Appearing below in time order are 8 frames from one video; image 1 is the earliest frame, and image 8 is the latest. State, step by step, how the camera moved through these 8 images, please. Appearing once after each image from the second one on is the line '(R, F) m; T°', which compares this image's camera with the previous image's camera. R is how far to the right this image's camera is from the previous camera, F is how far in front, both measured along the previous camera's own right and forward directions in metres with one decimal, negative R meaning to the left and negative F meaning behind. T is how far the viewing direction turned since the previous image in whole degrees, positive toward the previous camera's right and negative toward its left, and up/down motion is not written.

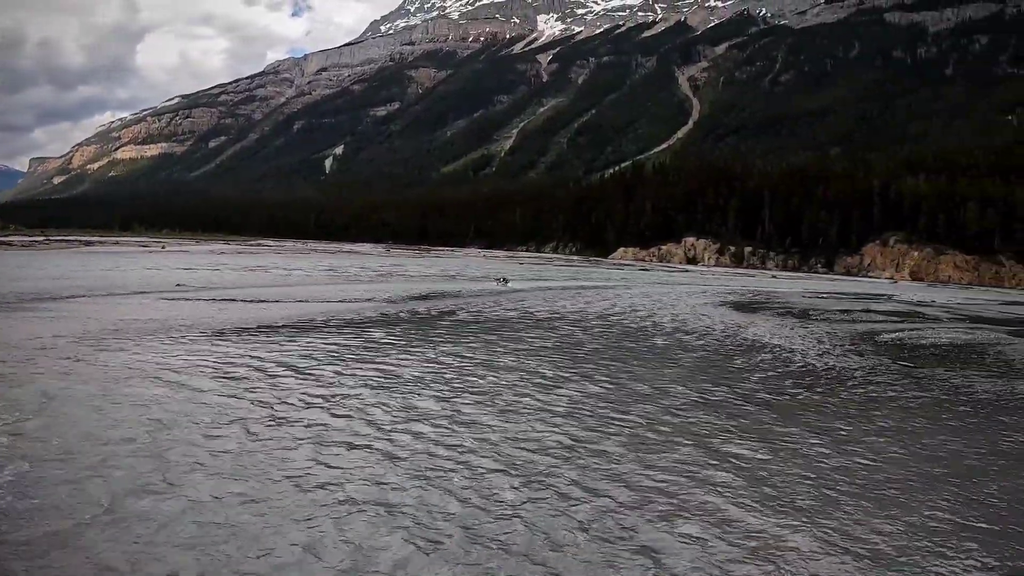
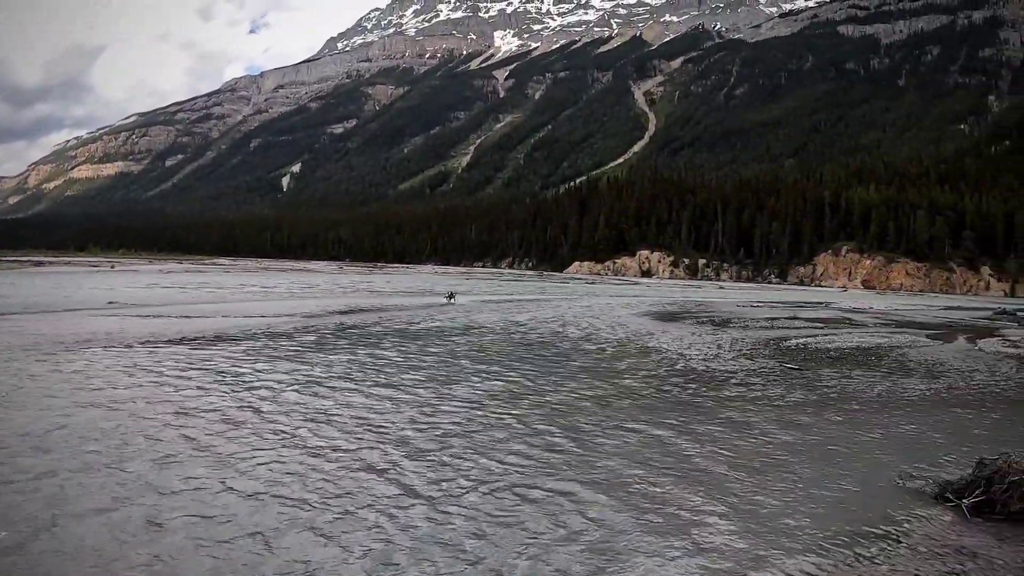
(+1.6, +0.3) m; +2°
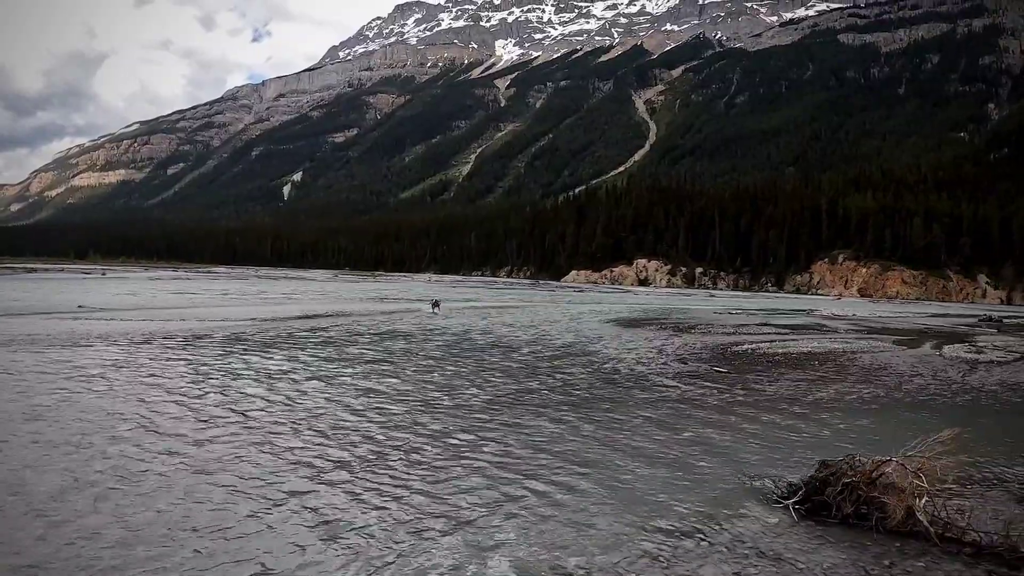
(+1.3, 0.0) m; -1°
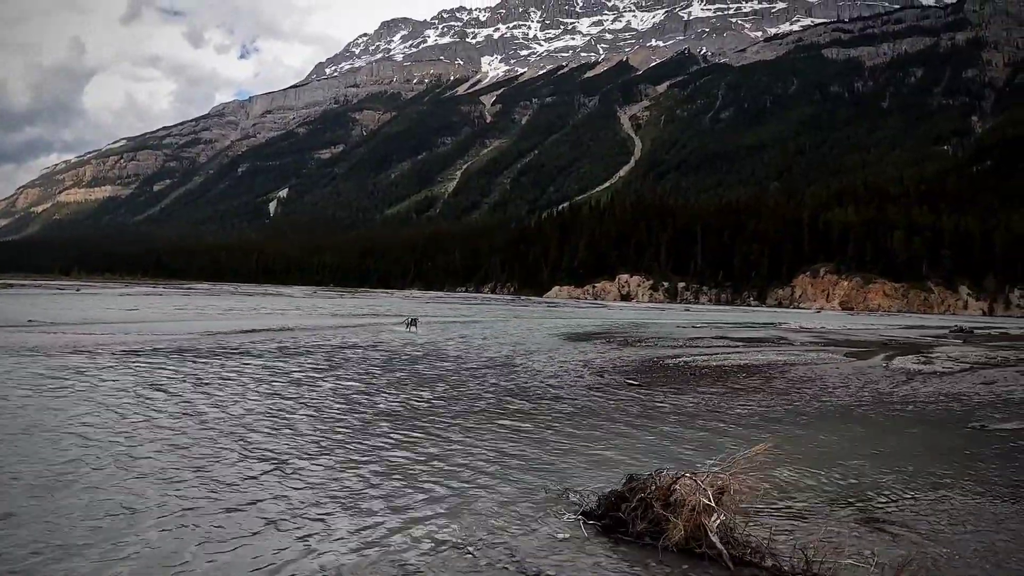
(+1.4, +0.1) m; 0°
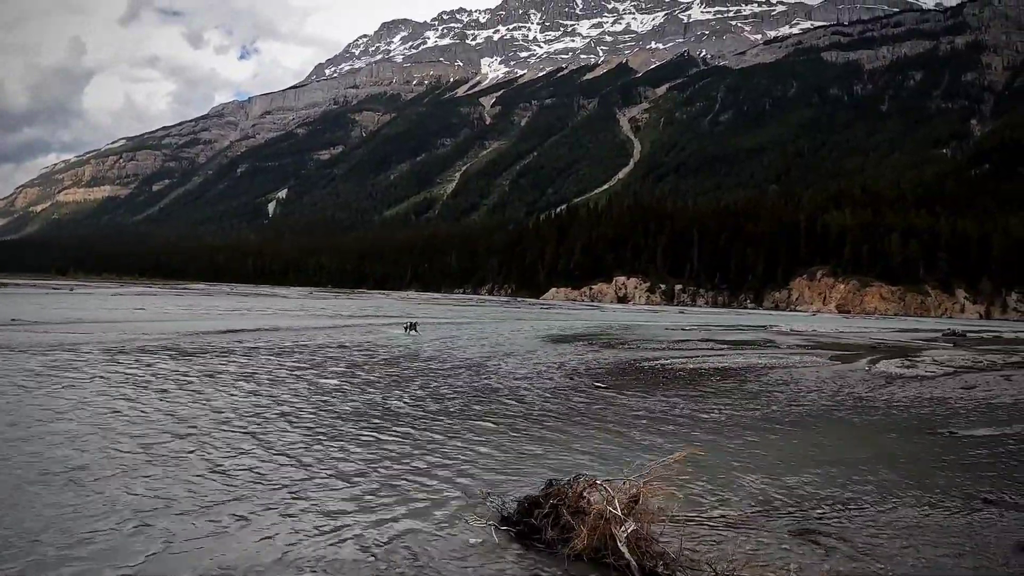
(-4.2, +0.6) m; +2°
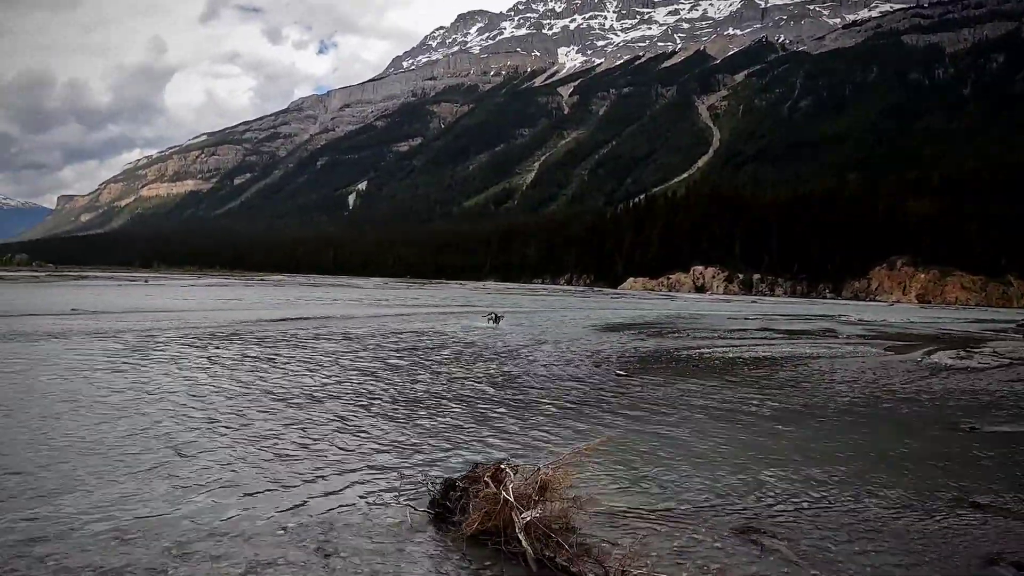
(-0.3, -0.9) m; -5°
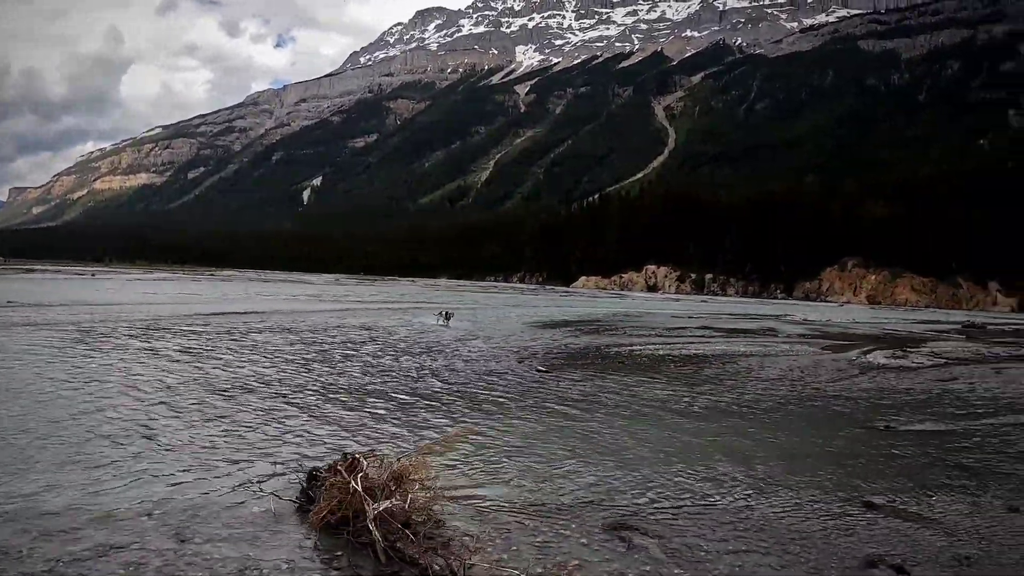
(+2.7, 0.0) m; +2°
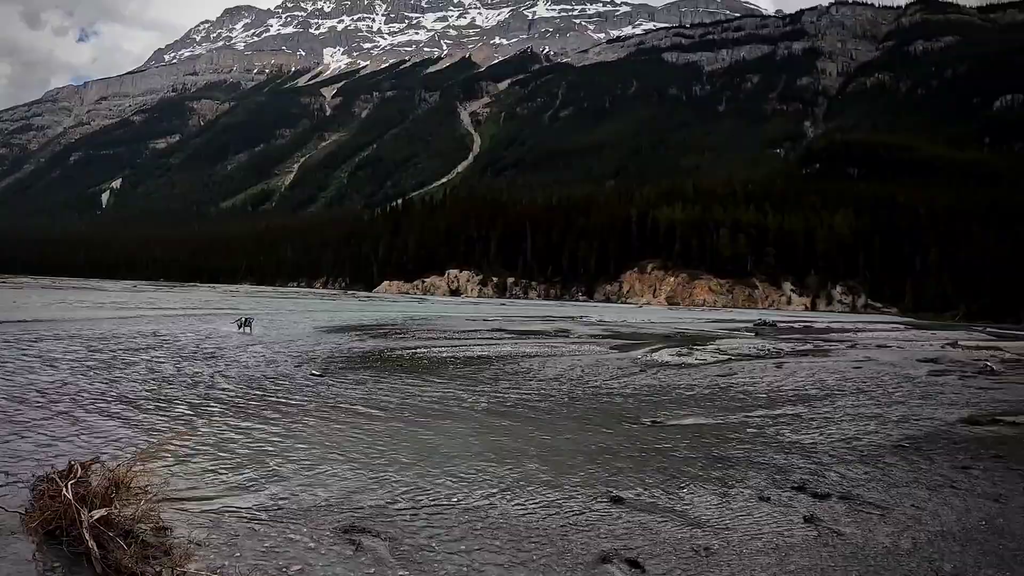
(+9.8, -0.4) m; +7°
